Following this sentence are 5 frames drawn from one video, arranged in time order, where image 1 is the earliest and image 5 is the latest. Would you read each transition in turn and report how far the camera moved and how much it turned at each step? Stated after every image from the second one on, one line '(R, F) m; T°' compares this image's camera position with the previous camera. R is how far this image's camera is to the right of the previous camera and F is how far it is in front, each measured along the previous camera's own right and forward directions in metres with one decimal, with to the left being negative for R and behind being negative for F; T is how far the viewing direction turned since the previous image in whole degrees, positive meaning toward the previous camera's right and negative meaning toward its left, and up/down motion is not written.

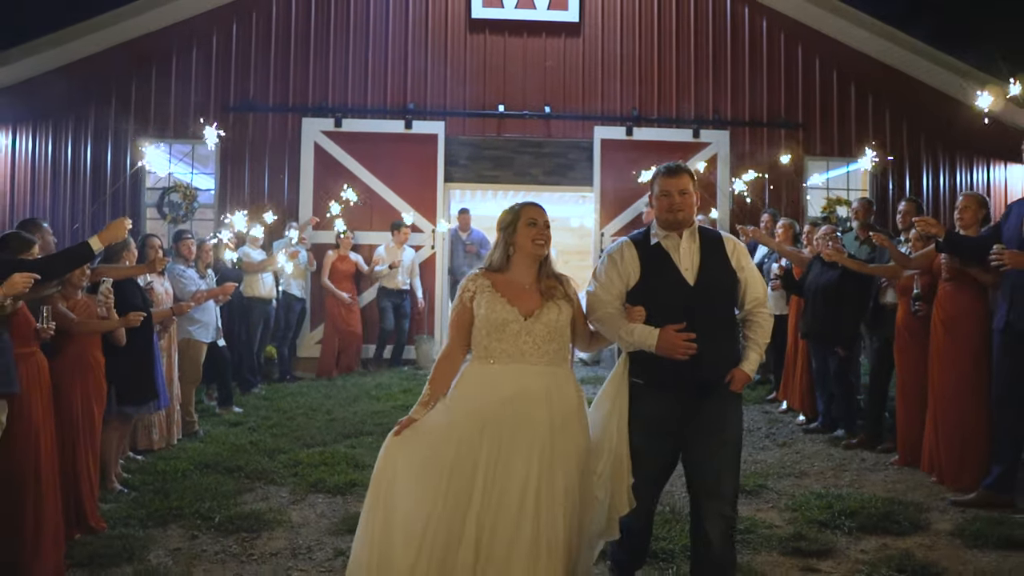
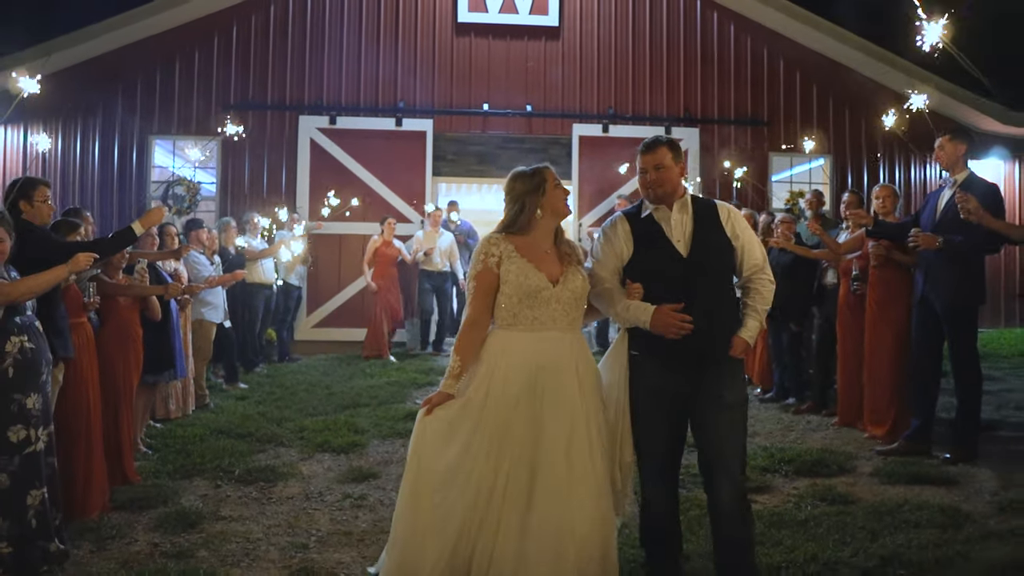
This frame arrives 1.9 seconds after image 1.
(0.0, -0.6) m; +1°
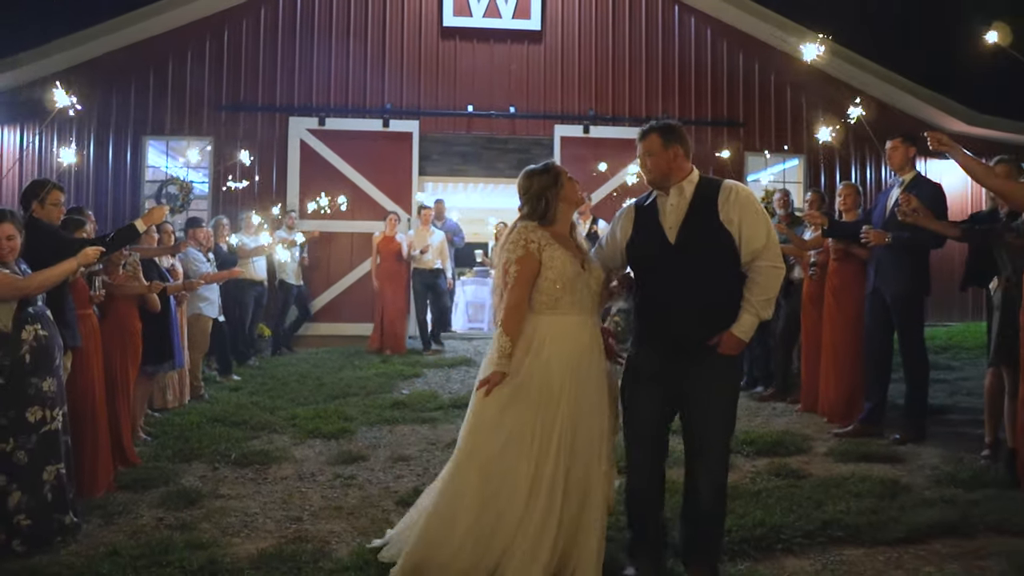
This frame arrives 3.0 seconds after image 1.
(+0.1, -0.3) m; +1°
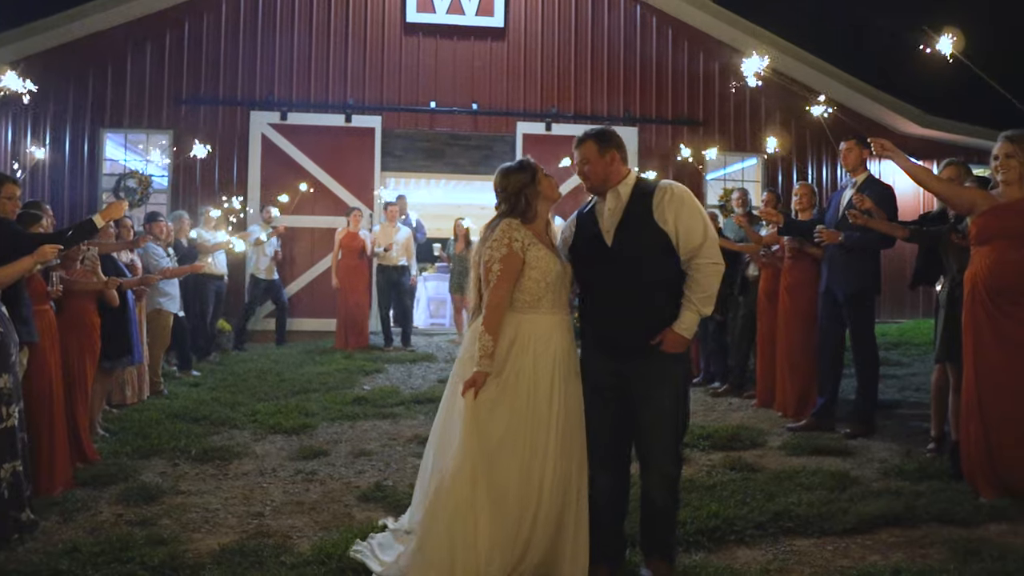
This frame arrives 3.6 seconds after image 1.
(0.0, -0.1) m; +3°
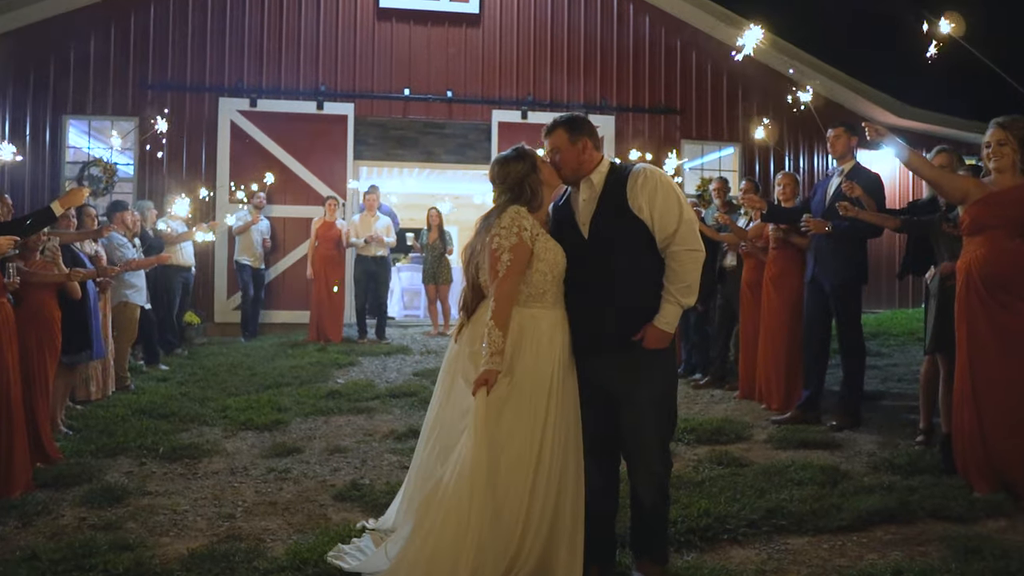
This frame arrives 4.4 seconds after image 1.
(0.0, +0.1) m; +2°
